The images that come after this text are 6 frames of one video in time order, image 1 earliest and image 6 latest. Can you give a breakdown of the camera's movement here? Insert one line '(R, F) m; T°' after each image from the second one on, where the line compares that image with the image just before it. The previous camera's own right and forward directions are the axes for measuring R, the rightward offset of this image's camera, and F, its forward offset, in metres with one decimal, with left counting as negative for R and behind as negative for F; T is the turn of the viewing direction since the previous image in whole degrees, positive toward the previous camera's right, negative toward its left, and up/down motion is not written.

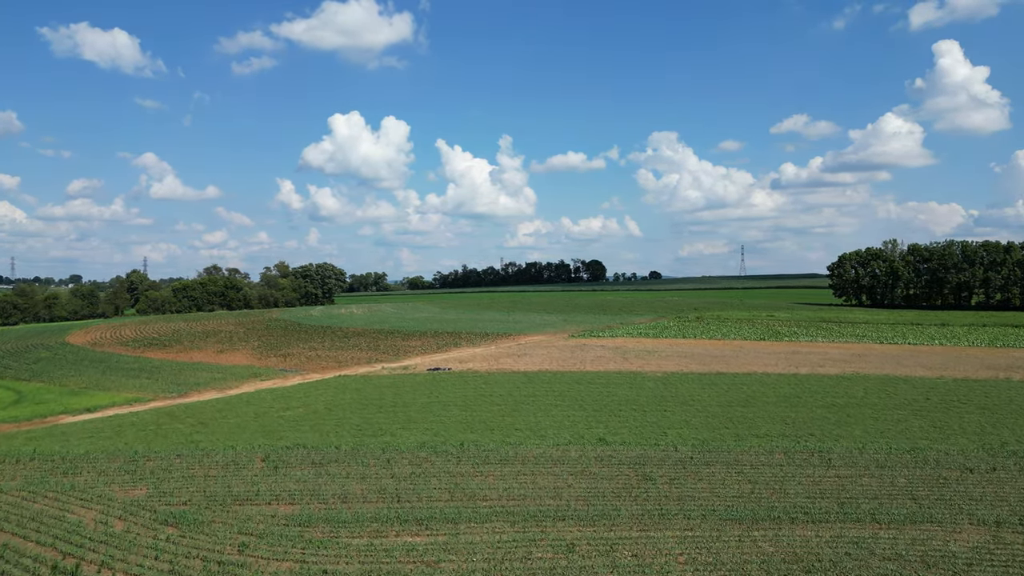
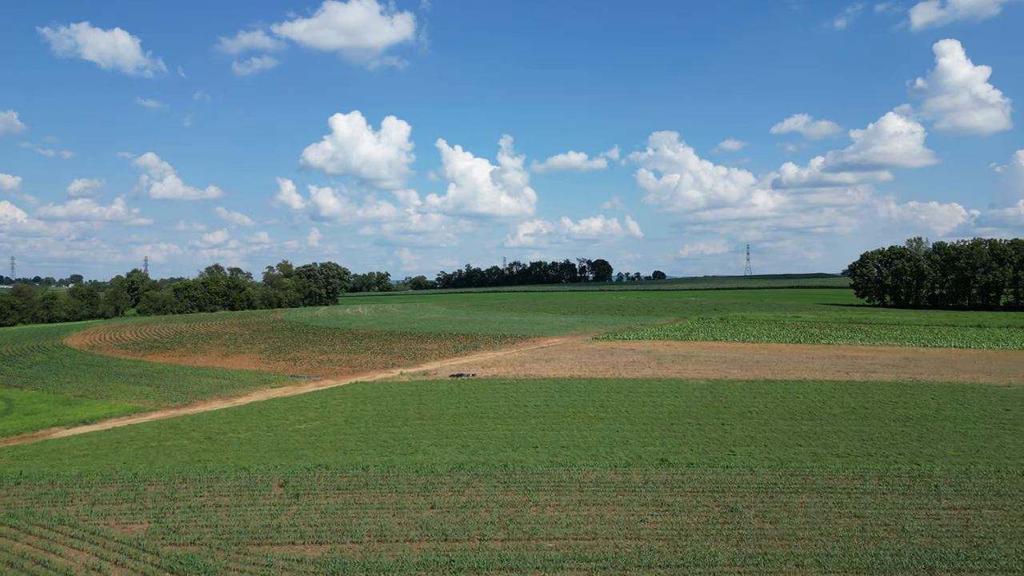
(-0.7, +2.3) m; 0°
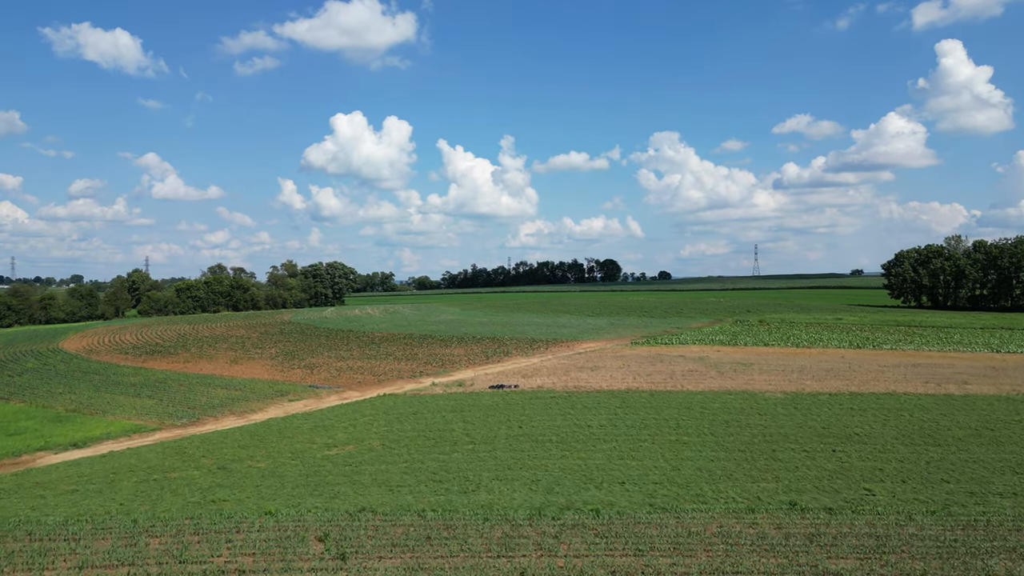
(-1.1, +3.3) m; 0°
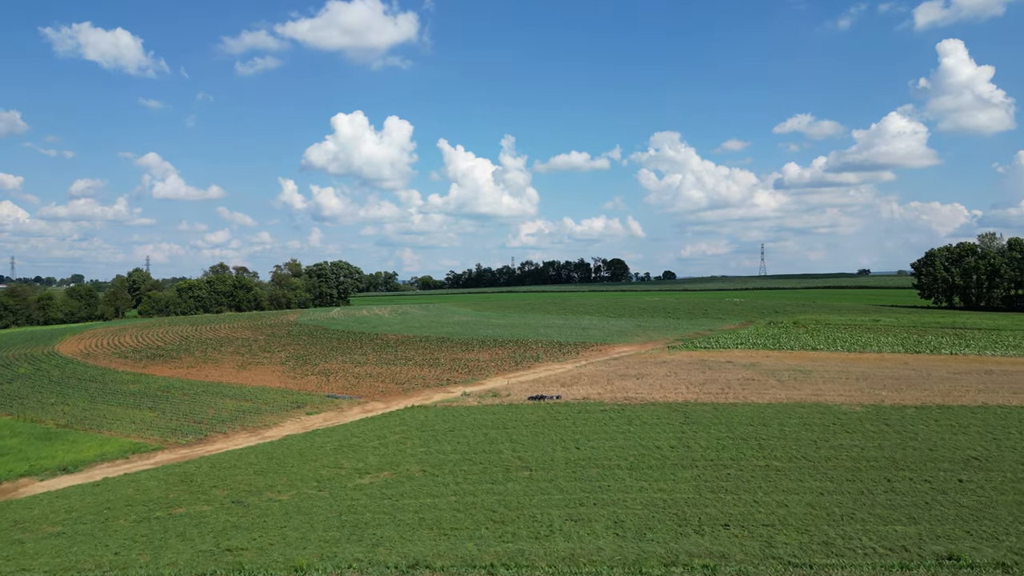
(-0.9, +2.7) m; 0°
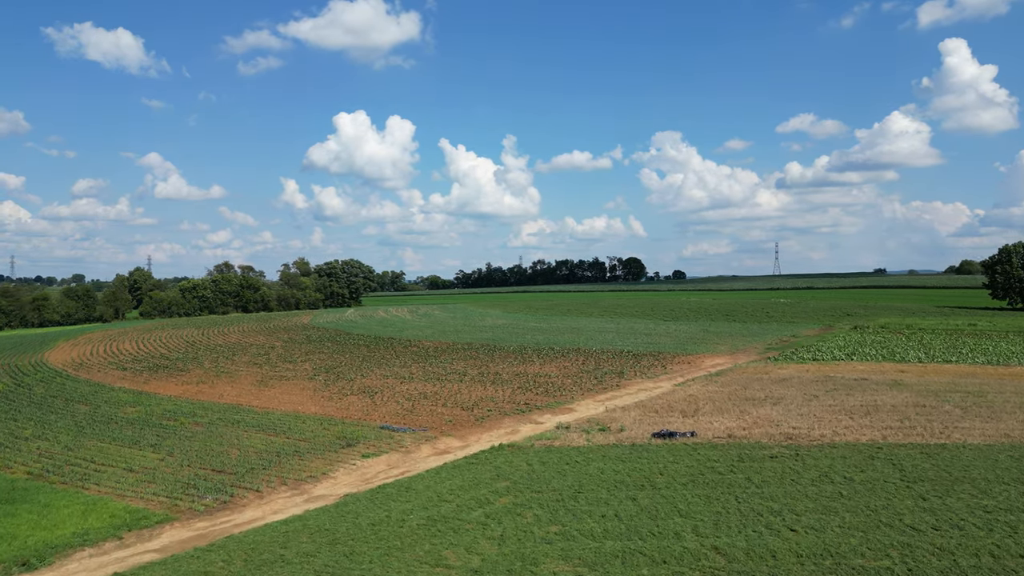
(-1.9, +5.8) m; 0°
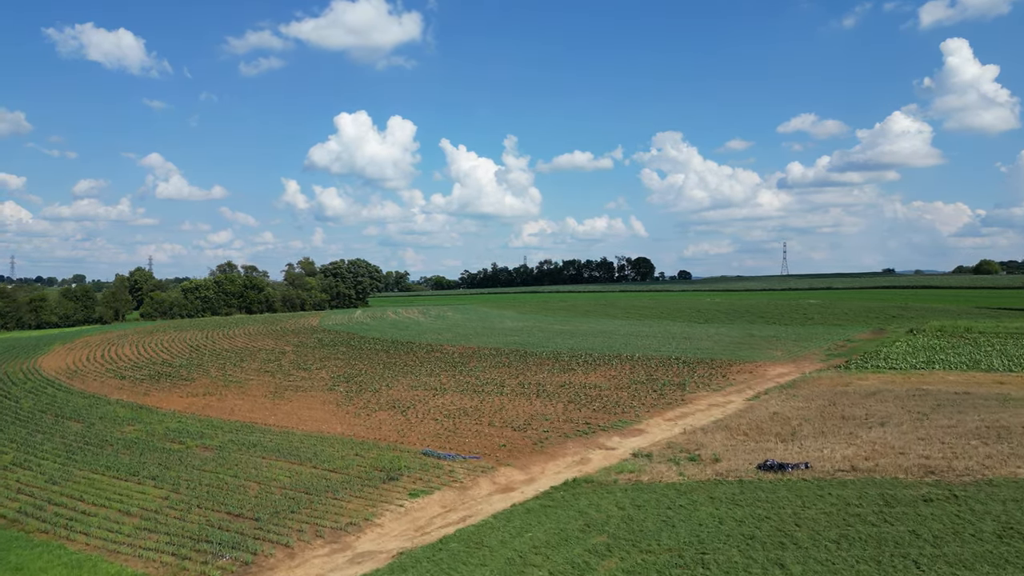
(-1.0, +3.1) m; 0°
